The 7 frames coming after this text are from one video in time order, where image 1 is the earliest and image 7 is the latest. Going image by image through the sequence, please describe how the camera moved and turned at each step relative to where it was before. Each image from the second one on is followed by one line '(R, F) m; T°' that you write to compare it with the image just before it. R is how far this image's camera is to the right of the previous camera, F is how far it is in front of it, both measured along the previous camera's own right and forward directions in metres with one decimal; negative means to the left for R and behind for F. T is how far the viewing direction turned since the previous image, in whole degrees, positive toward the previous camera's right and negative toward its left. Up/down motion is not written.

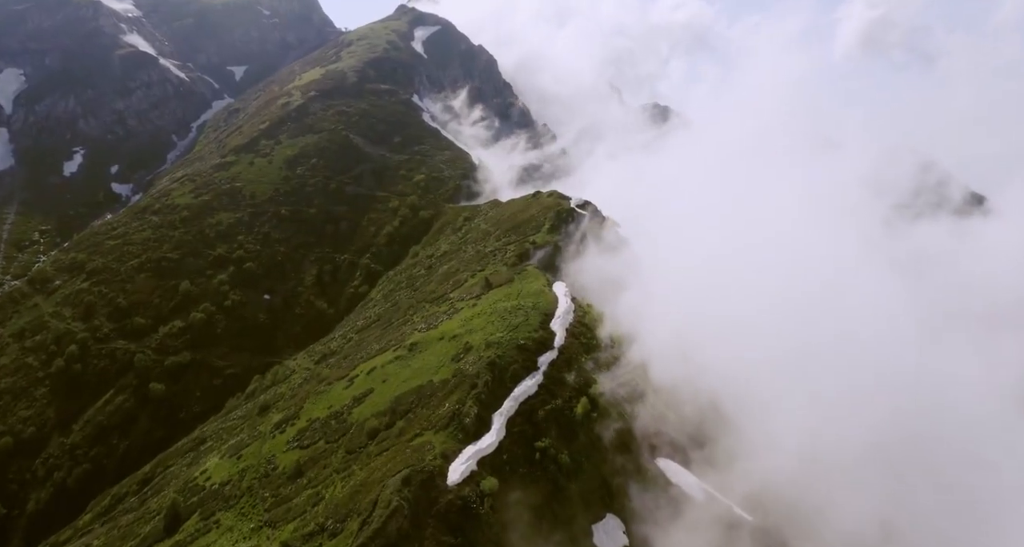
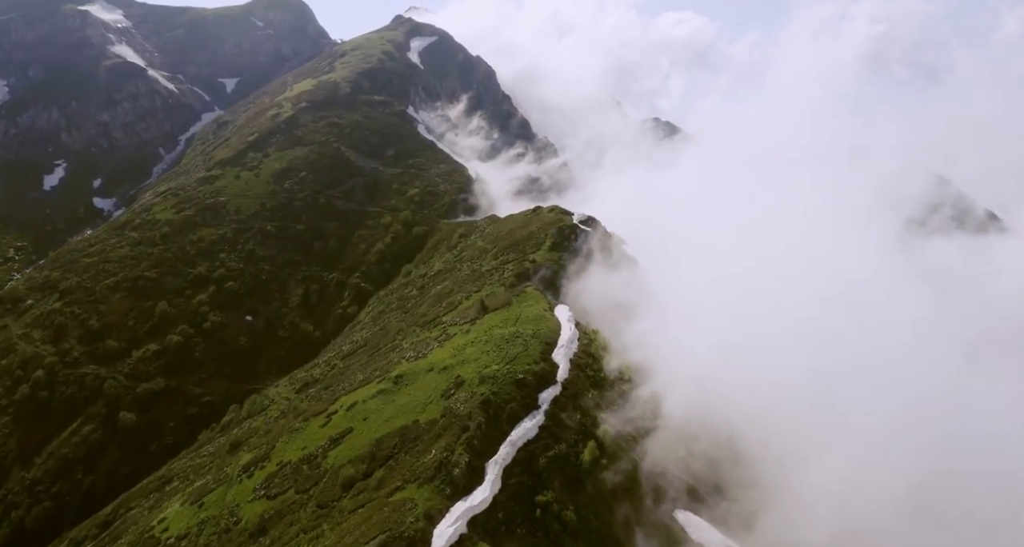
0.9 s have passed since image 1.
(+0.3, +9.8) m; 0°
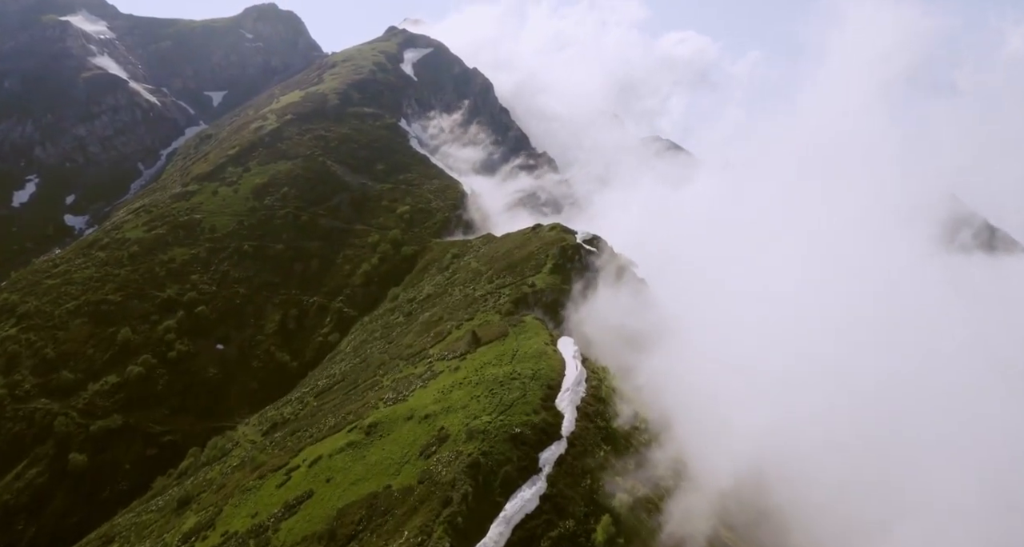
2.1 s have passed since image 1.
(+0.4, +13.3) m; 0°
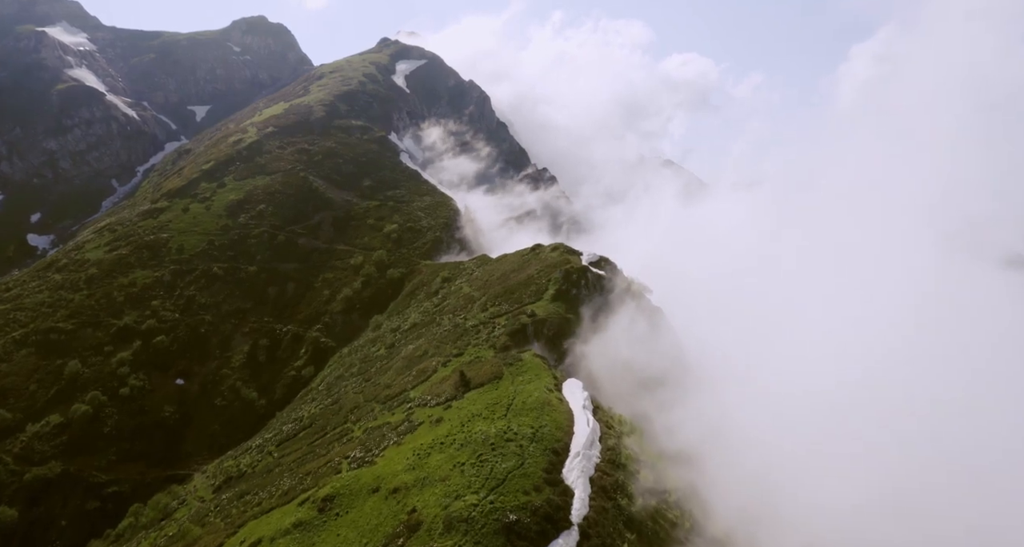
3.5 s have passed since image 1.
(+0.3, +14.8) m; 0°
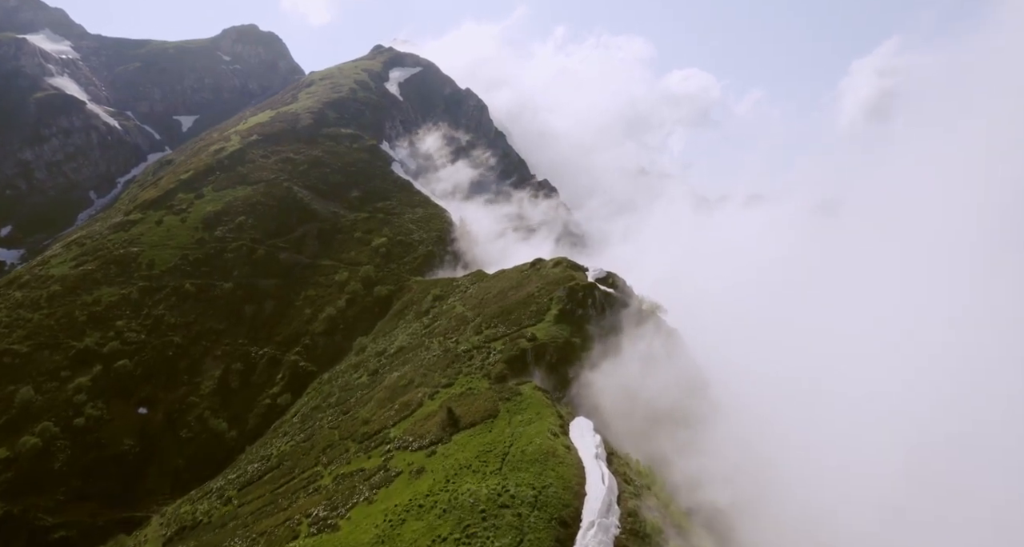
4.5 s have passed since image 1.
(+0.2, +11.2) m; 0°
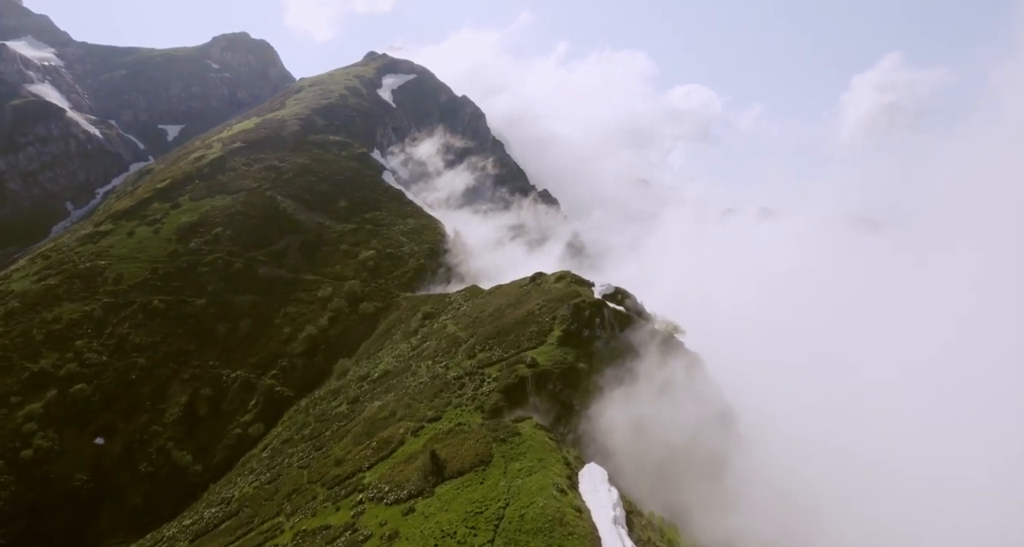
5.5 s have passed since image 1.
(+0.2, +10.5) m; 0°
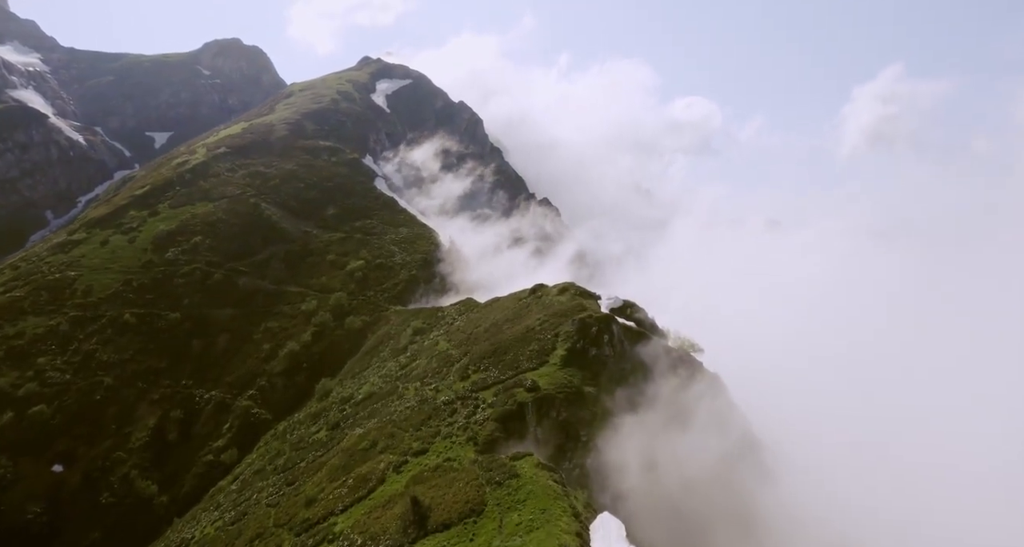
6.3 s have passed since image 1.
(+0.1, +8.3) m; 0°
